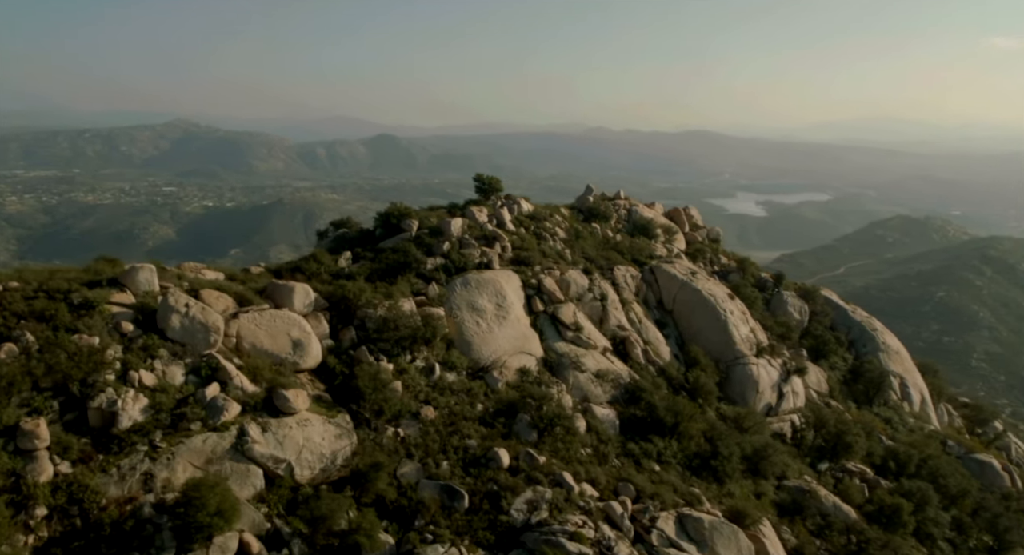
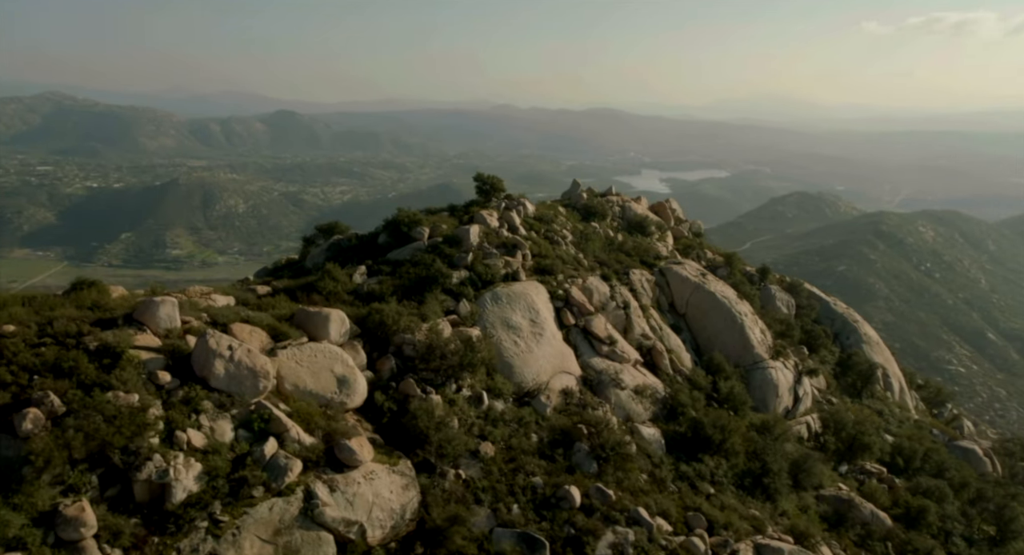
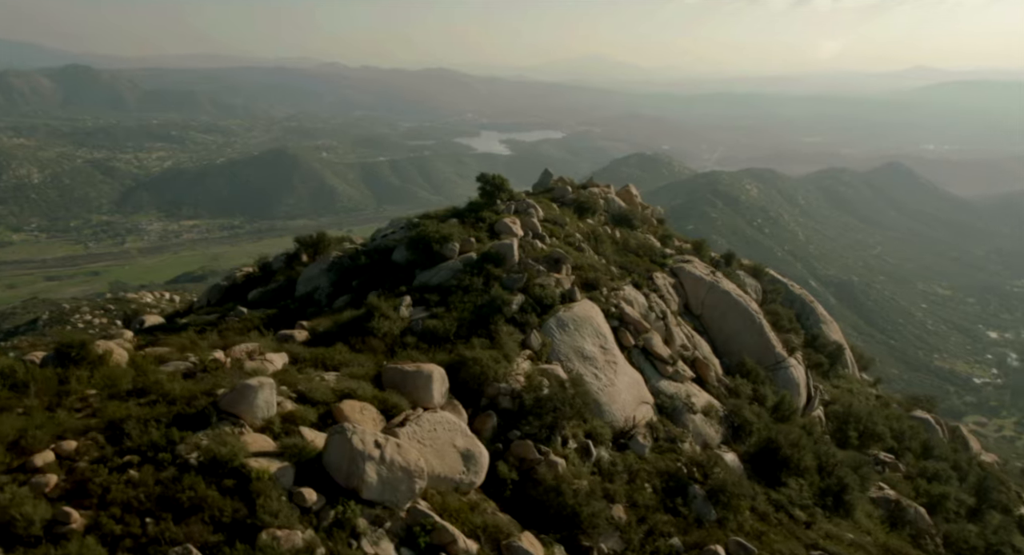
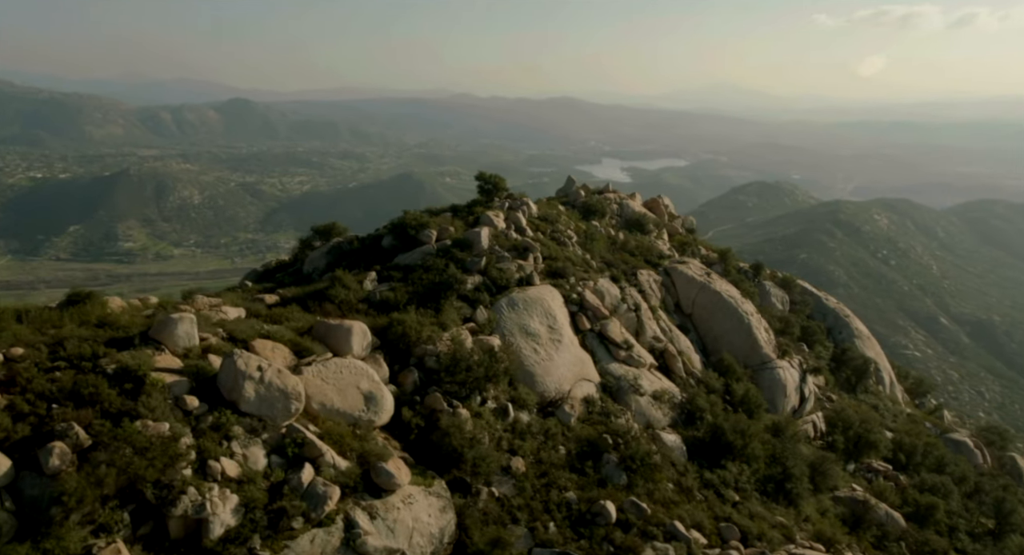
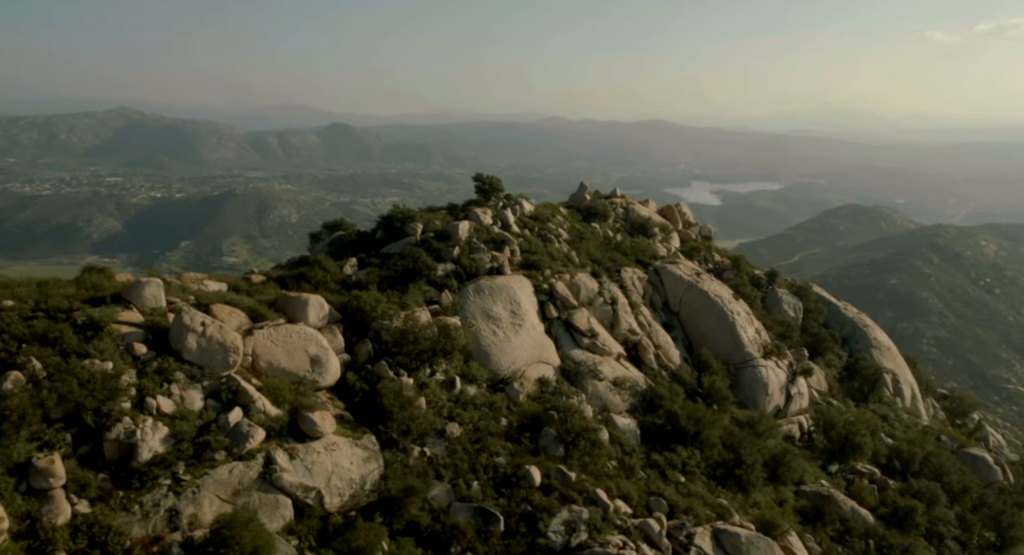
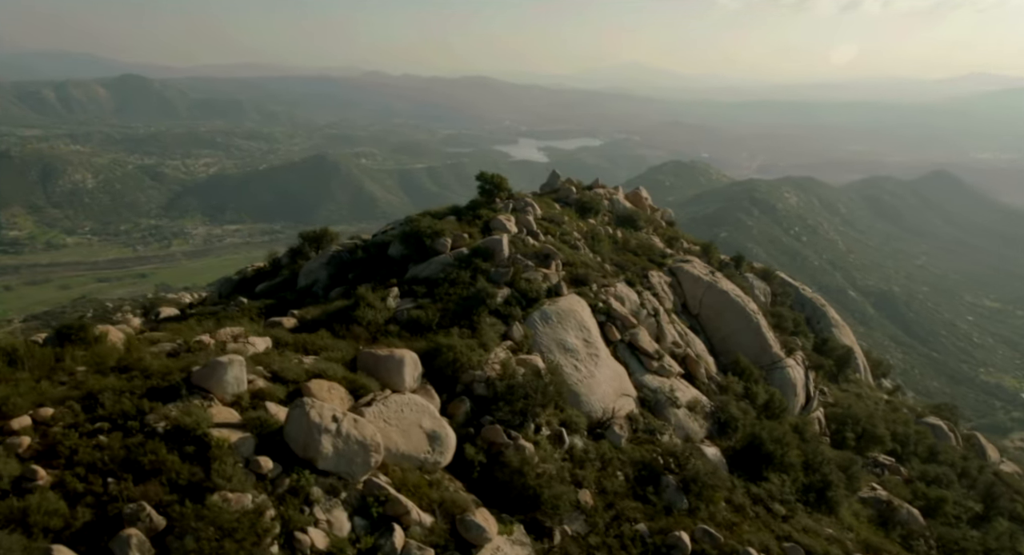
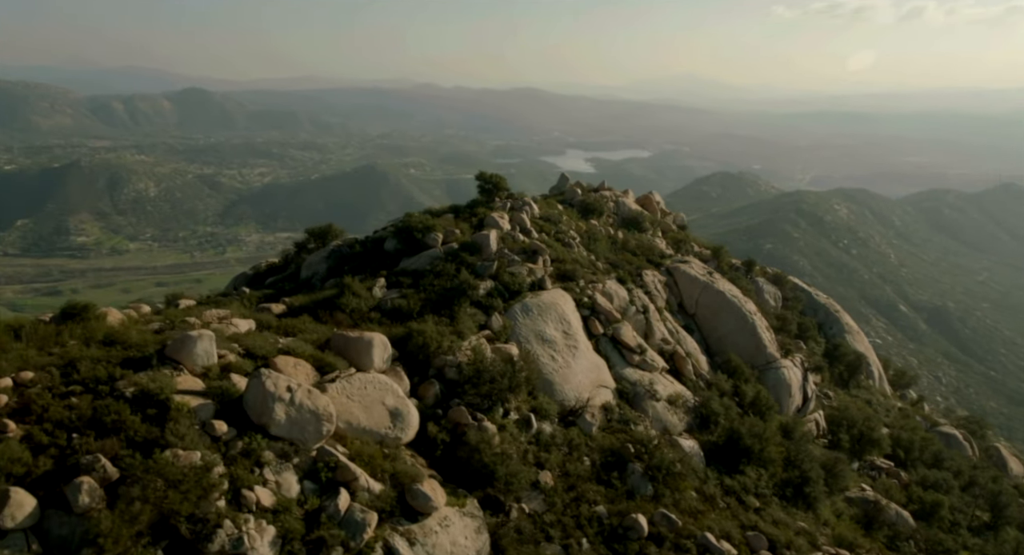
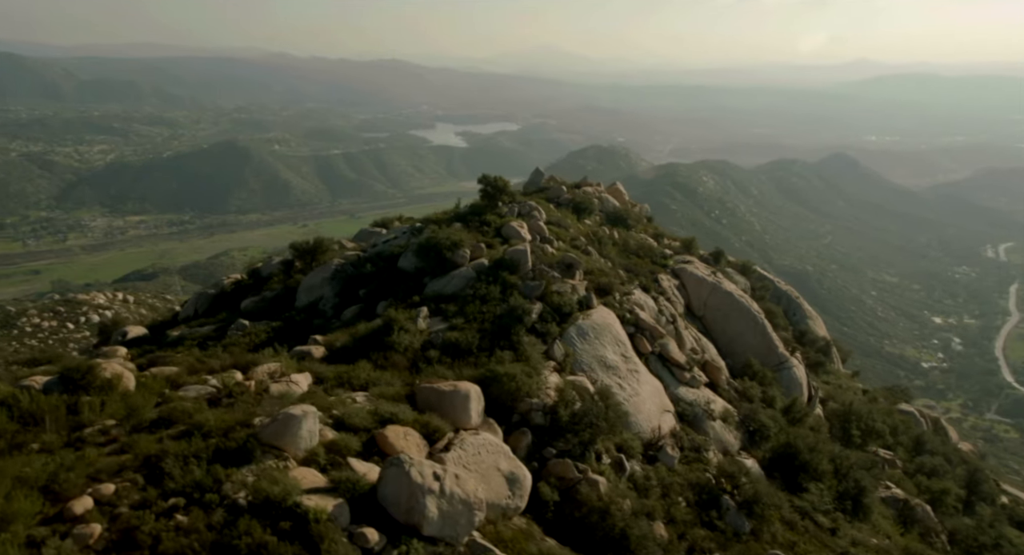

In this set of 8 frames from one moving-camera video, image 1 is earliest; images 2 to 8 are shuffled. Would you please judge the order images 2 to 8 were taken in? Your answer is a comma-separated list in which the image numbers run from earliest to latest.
5, 2, 4, 7, 6, 3, 8
